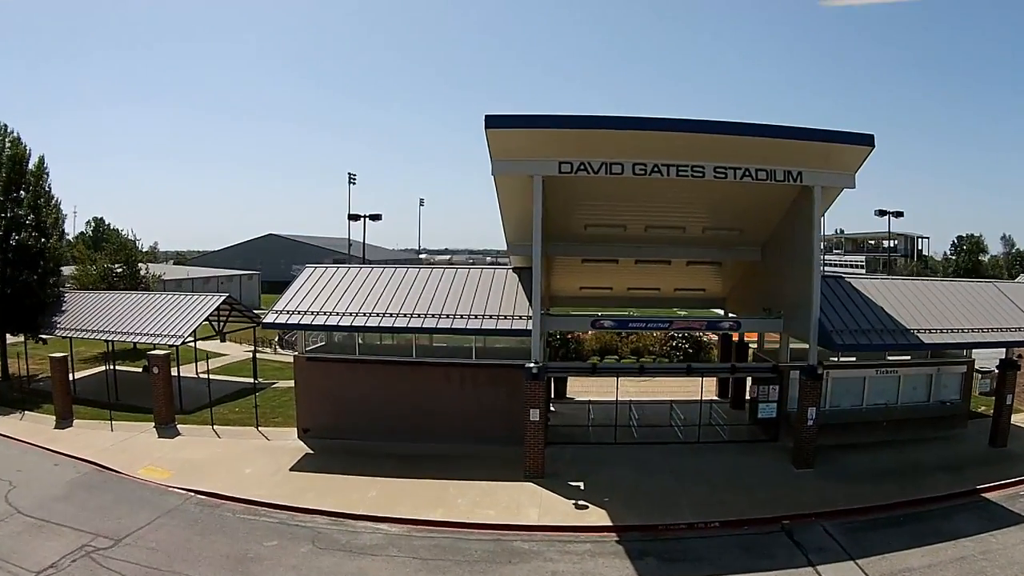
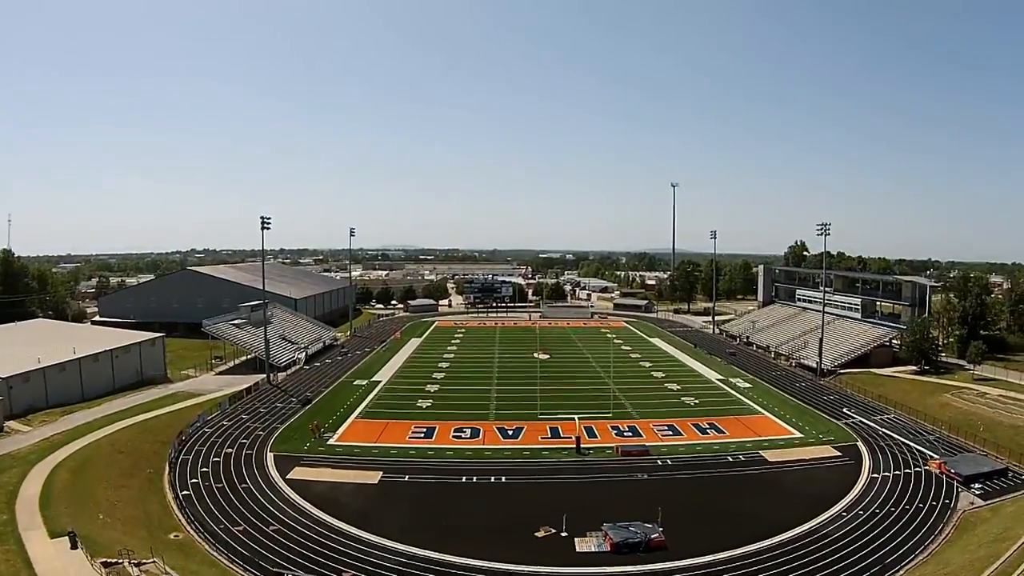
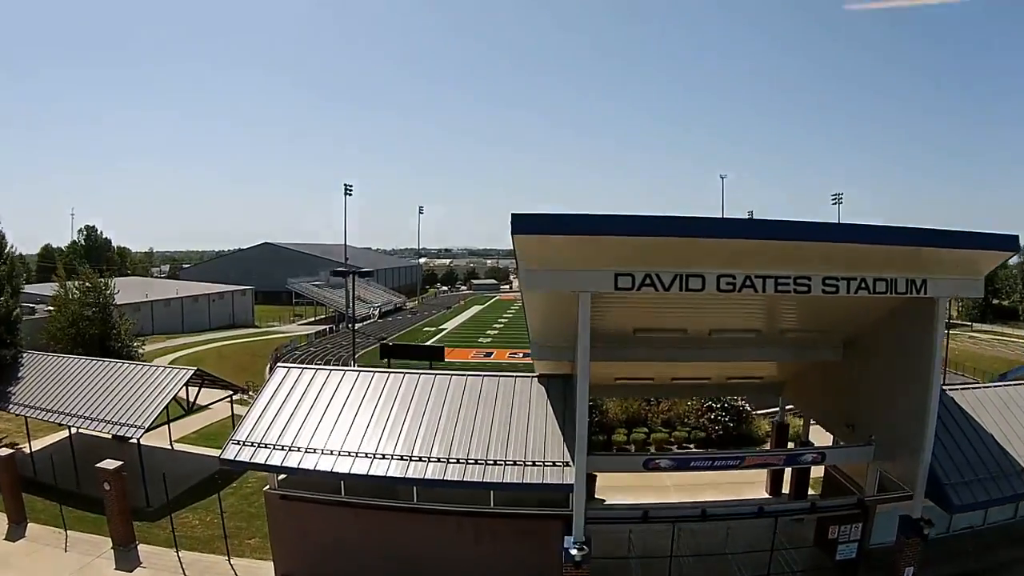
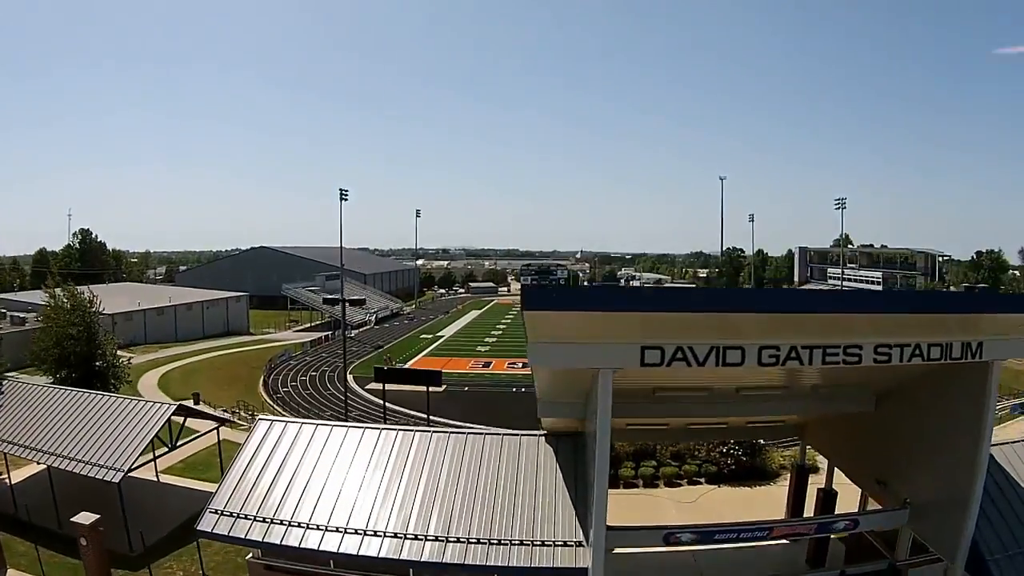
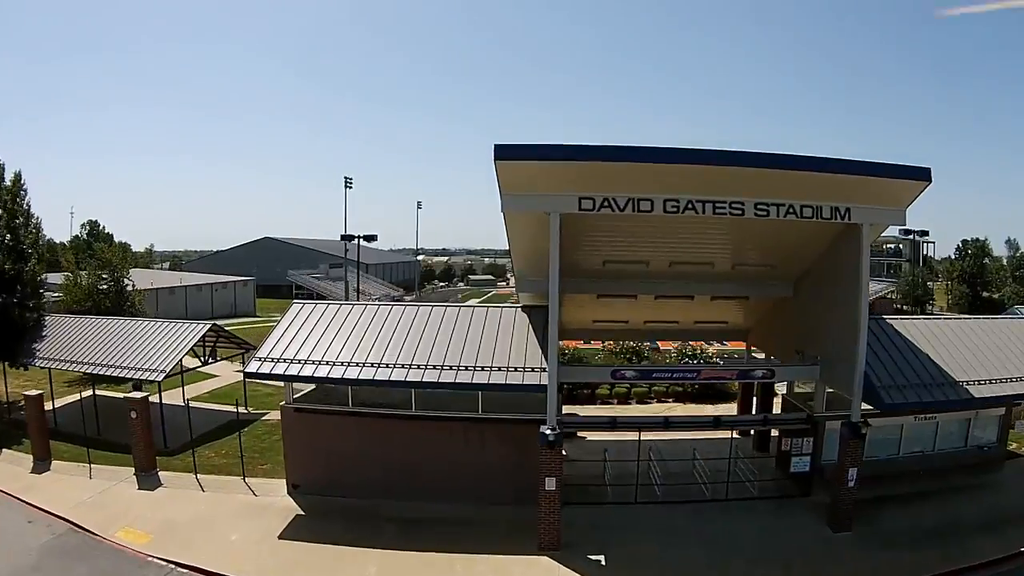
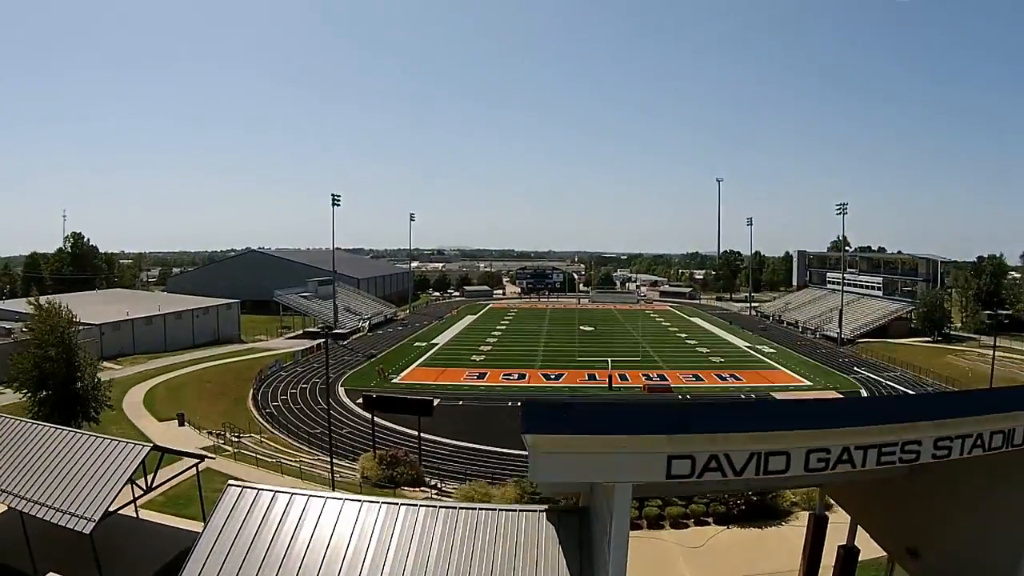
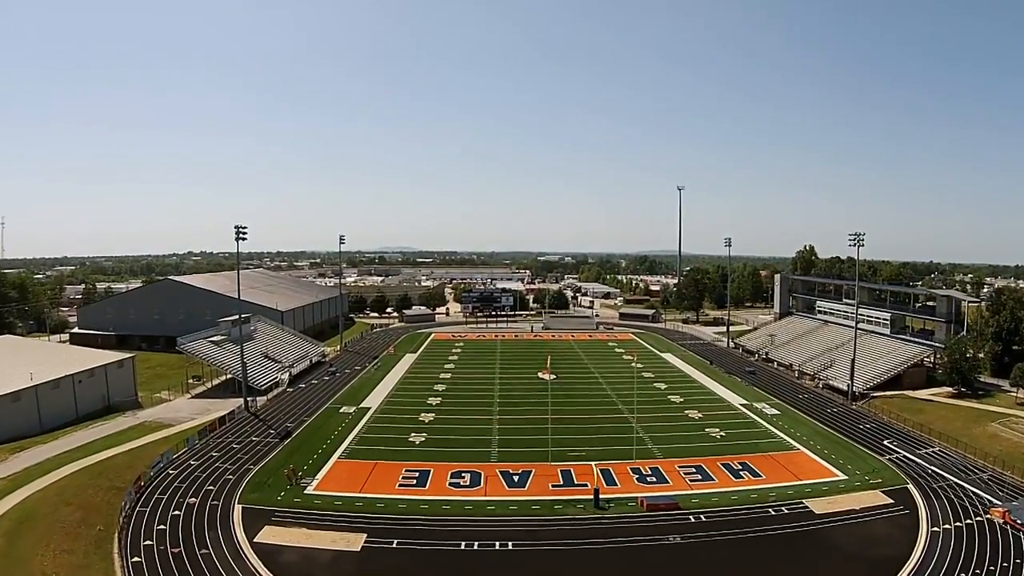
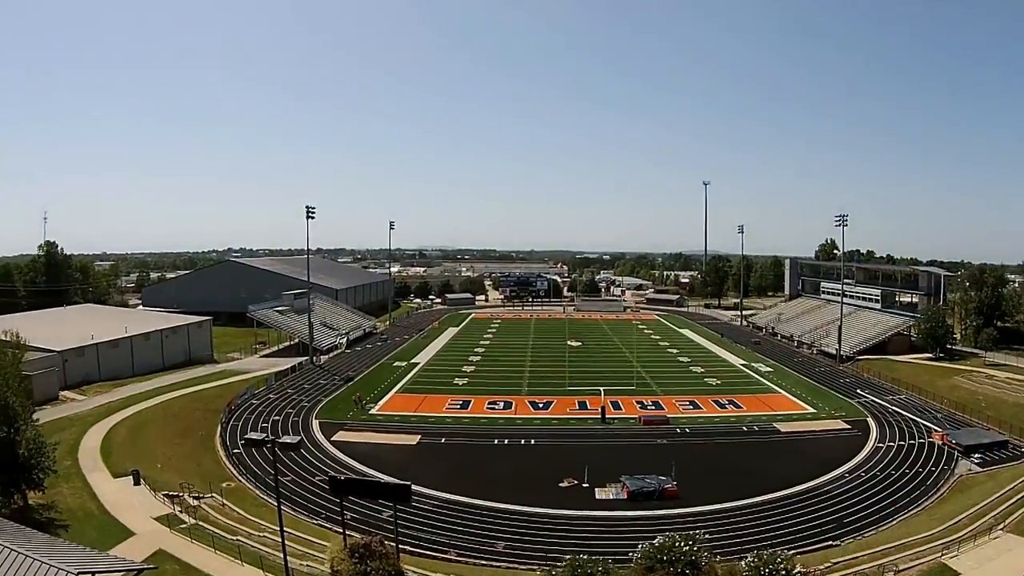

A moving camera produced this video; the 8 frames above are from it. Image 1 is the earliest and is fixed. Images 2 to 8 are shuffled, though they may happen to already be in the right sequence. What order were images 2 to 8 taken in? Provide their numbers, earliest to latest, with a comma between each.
5, 3, 4, 6, 8, 2, 7
